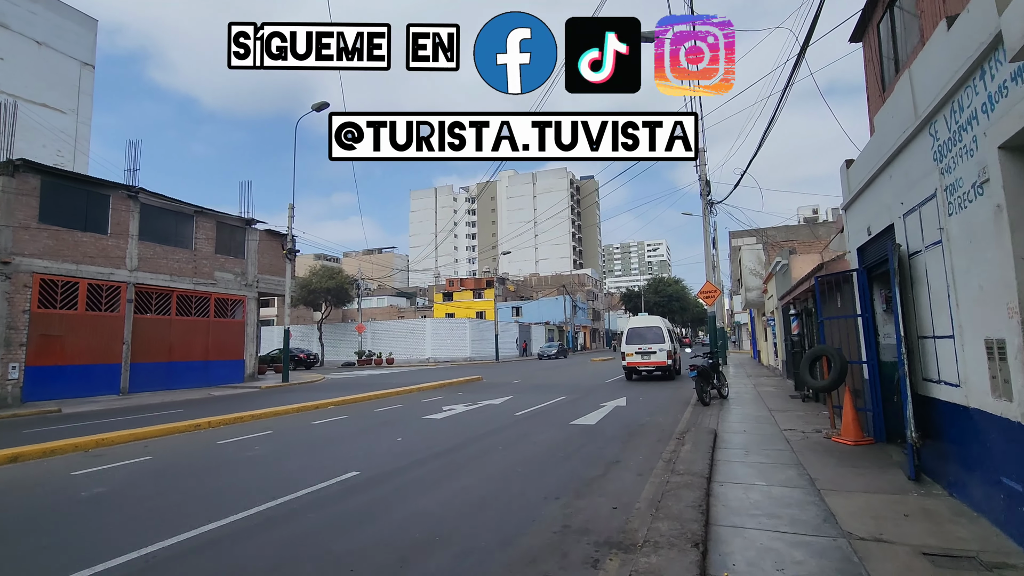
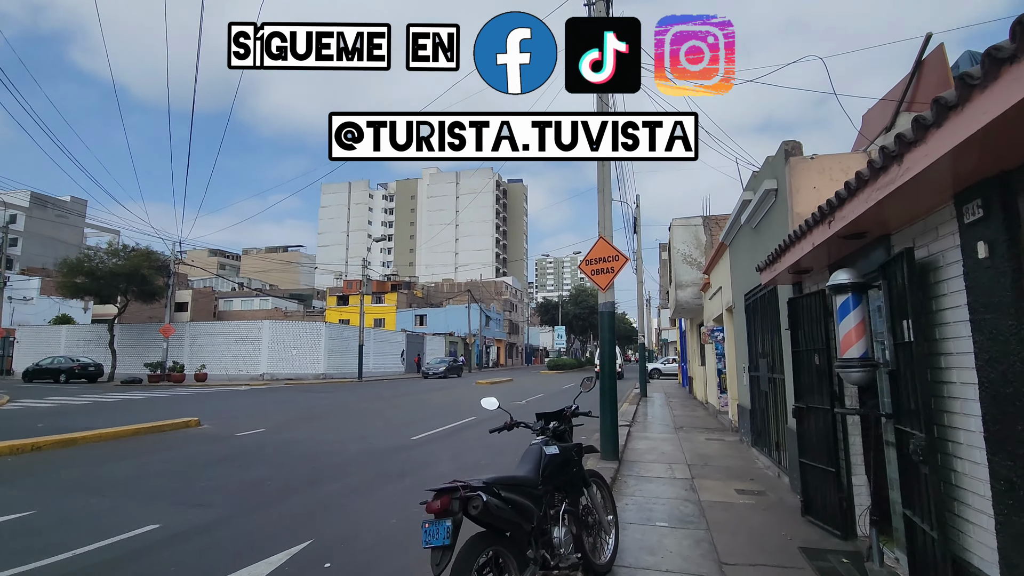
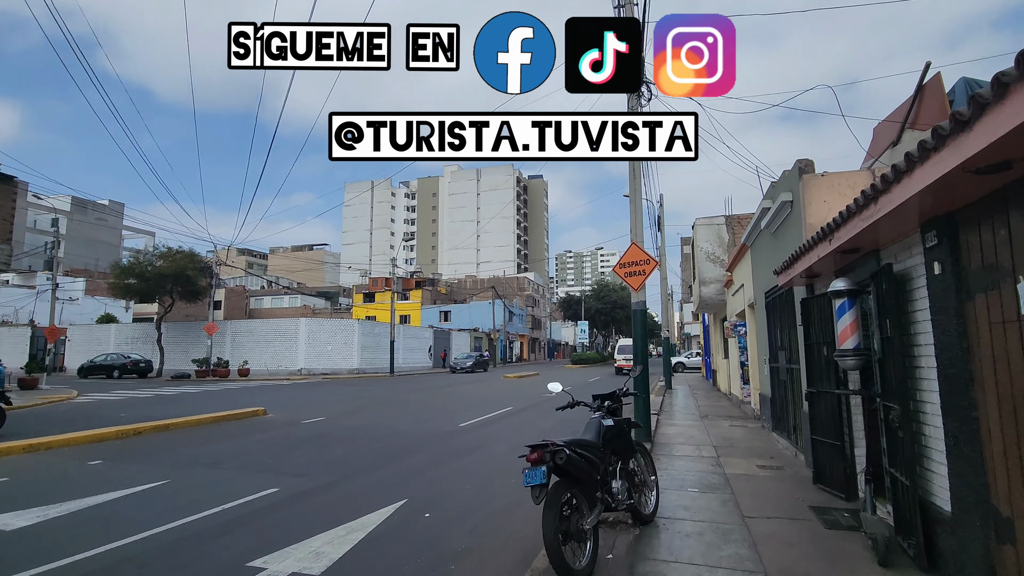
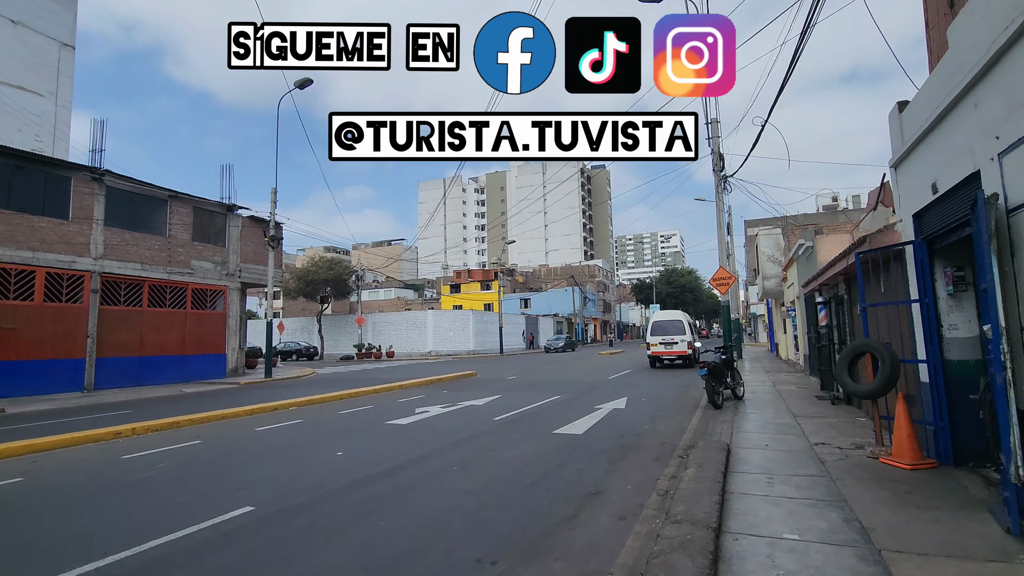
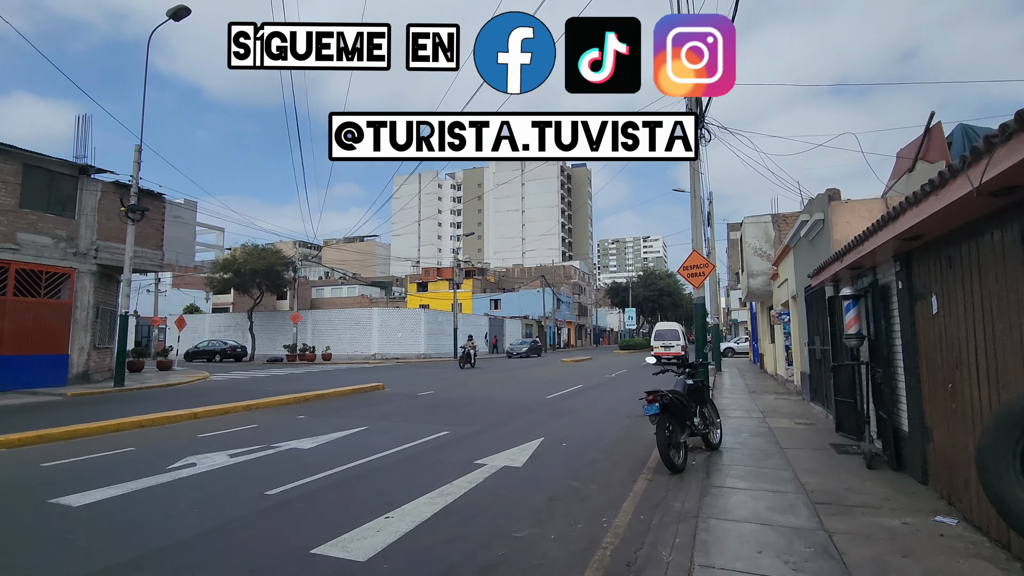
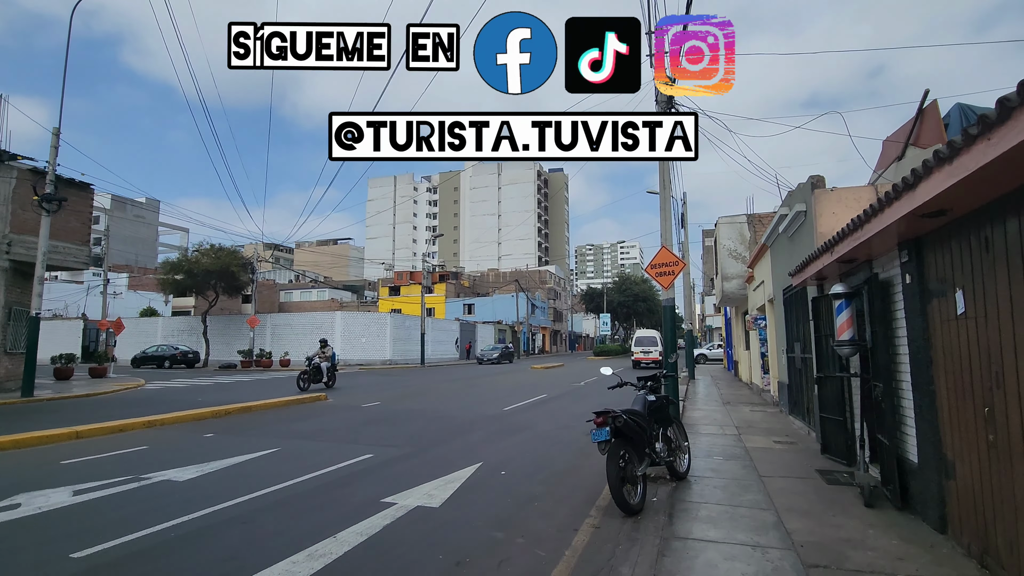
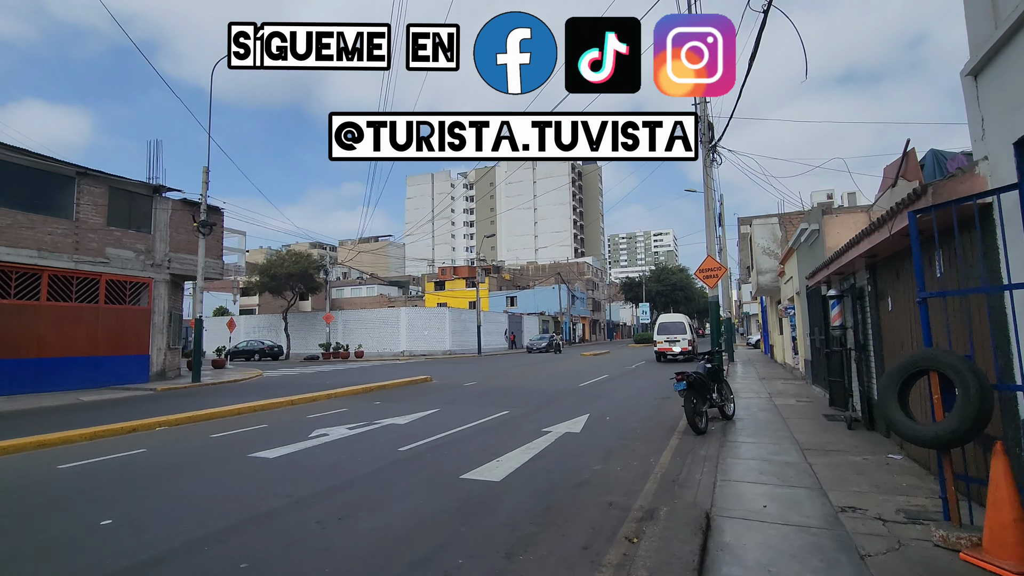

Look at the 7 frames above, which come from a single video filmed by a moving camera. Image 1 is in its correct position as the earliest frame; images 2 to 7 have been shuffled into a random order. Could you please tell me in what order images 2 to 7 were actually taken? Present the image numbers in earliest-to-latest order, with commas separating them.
4, 7, 5, 6, 3, 2
